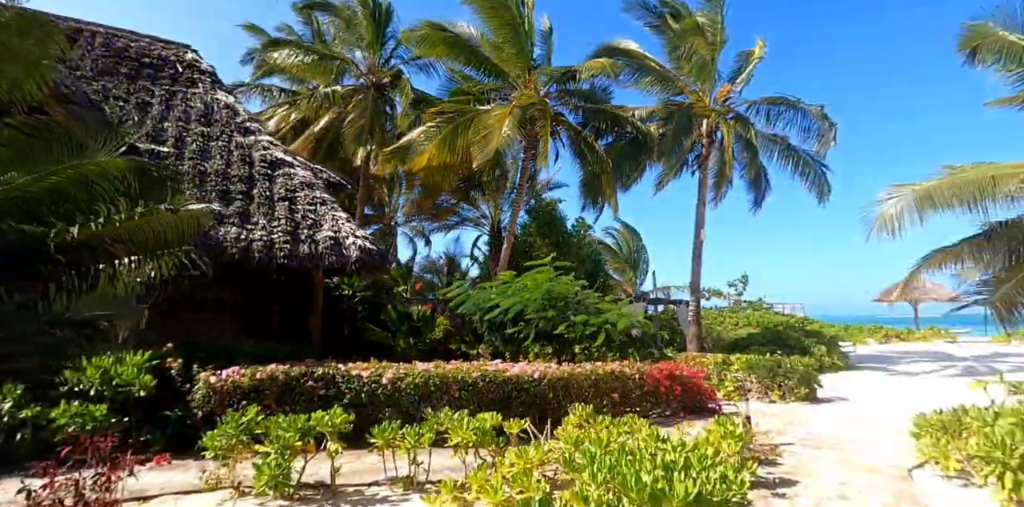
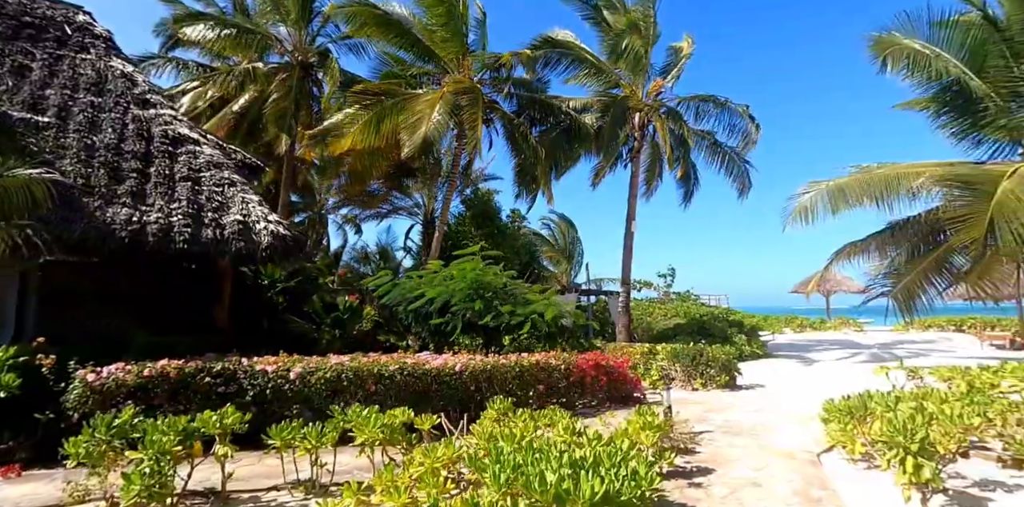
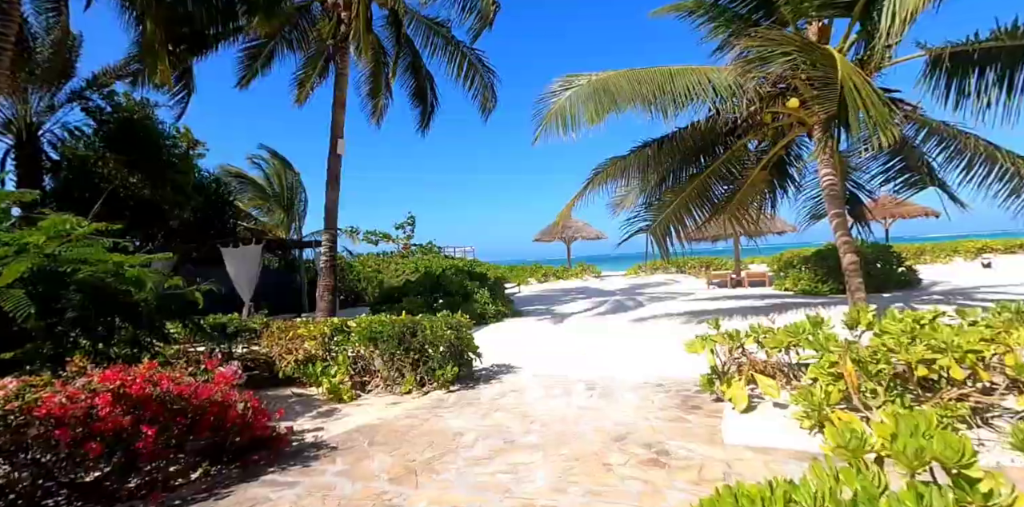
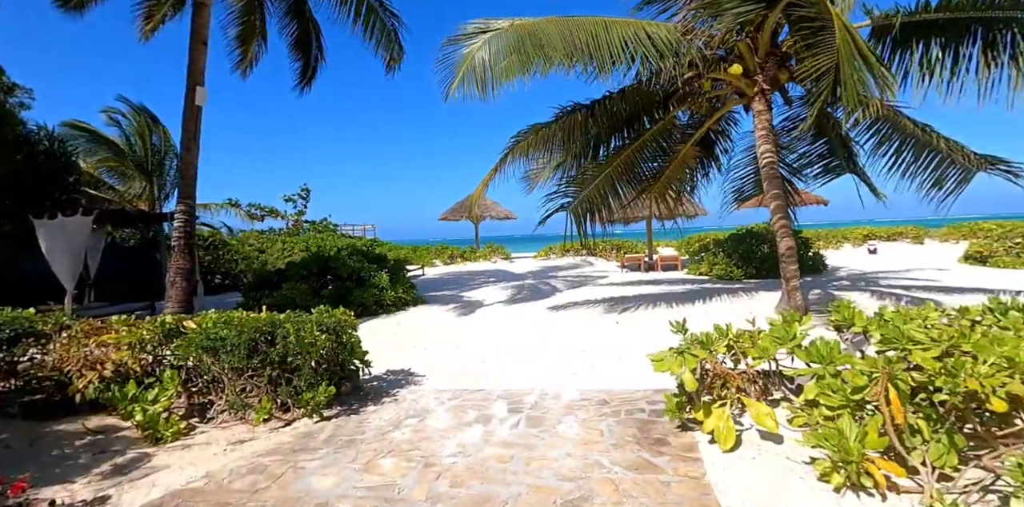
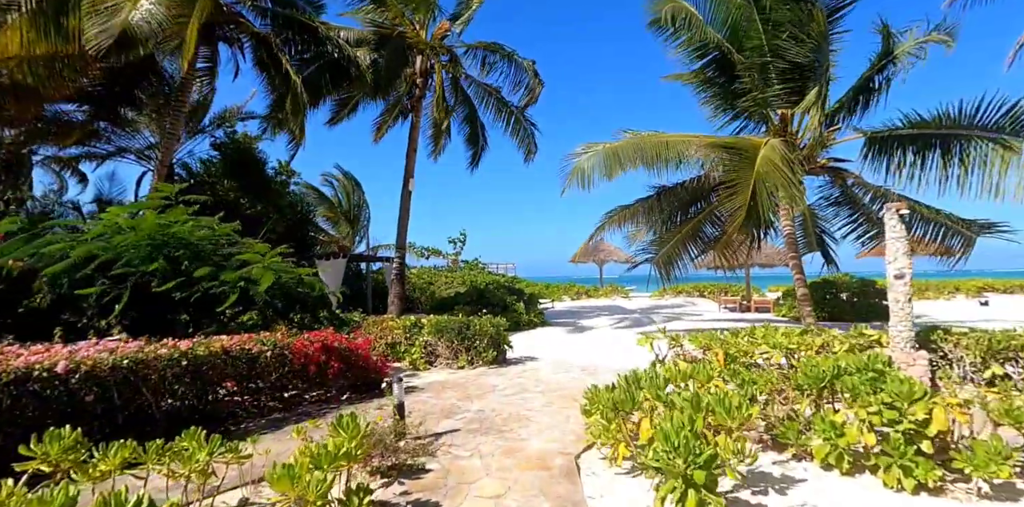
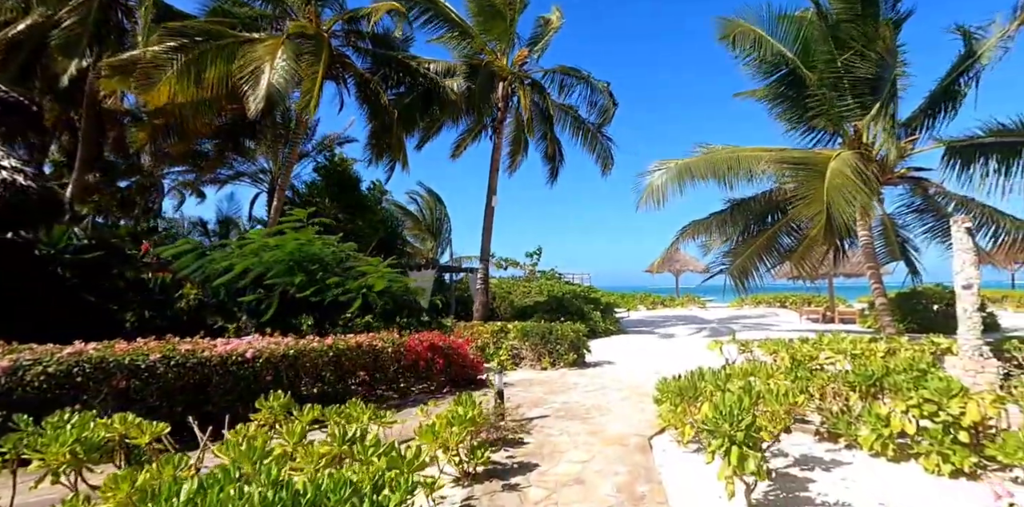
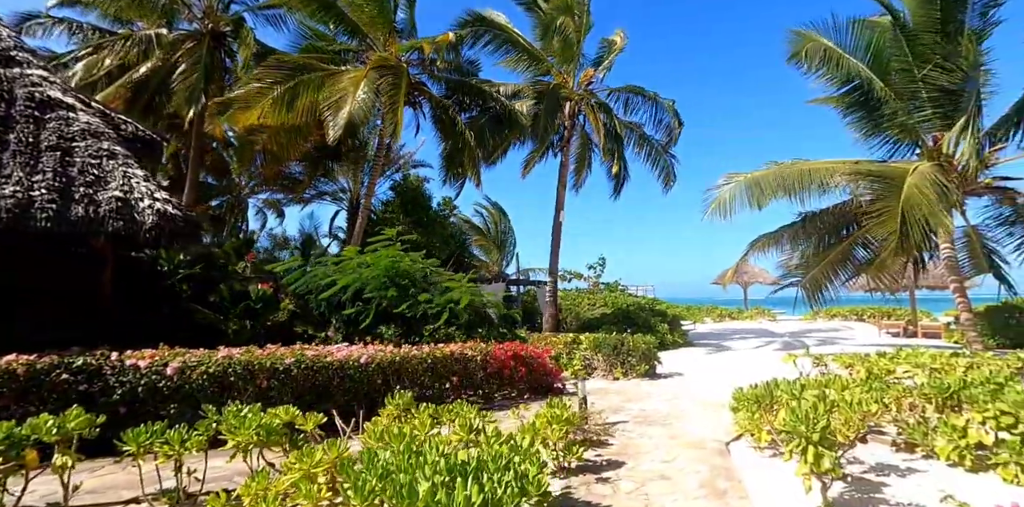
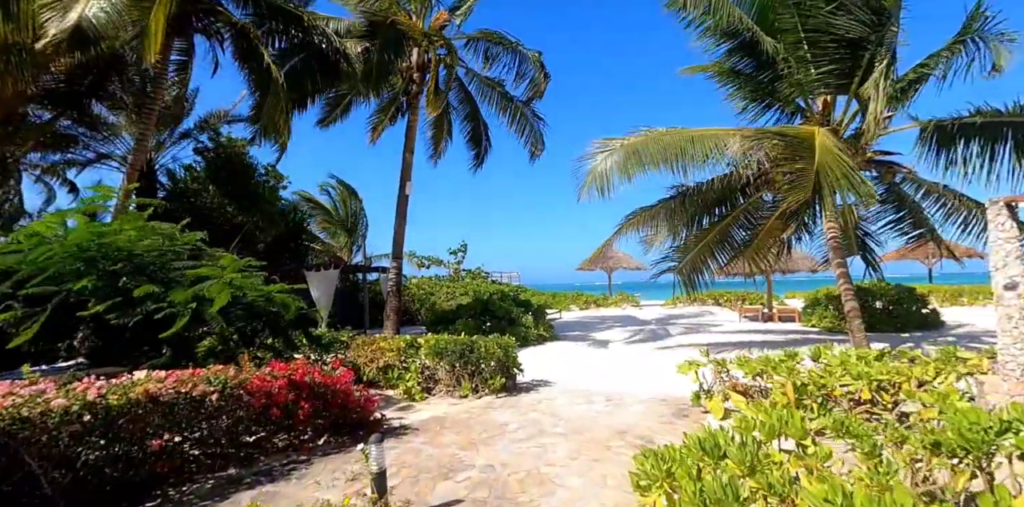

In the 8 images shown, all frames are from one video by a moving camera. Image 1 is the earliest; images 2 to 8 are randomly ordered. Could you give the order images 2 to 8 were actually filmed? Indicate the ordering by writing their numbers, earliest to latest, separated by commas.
2, 7, 6, 5, 8, 3, 4
